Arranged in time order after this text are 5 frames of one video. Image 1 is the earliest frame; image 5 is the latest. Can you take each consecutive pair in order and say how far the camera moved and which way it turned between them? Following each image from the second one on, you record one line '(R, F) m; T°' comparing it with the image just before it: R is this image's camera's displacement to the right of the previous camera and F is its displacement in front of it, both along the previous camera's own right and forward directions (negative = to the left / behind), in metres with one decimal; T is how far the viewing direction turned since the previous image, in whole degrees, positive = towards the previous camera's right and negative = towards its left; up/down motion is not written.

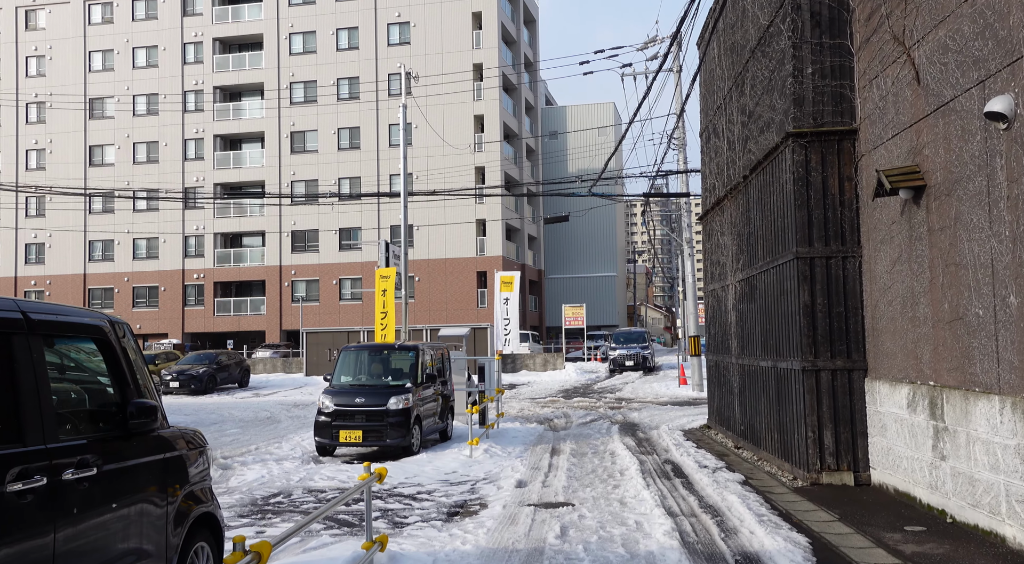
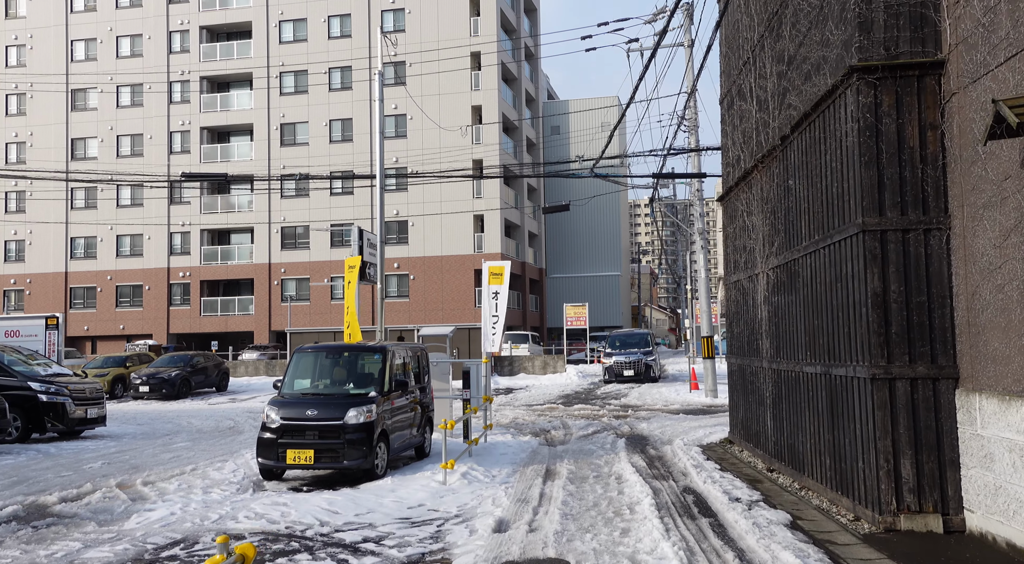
(+0.2, +2.0) m; 0°
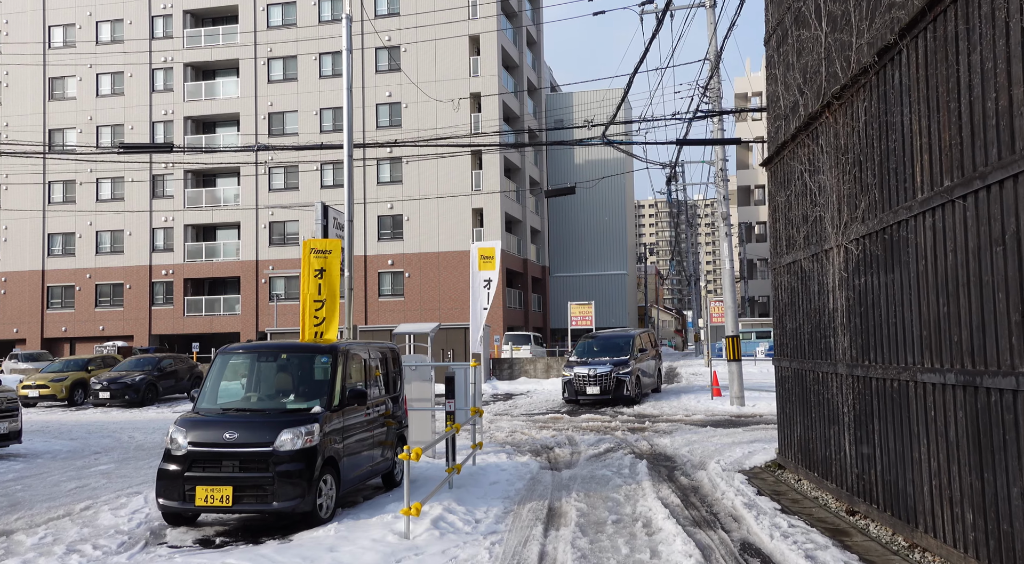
(+0.1, +2.4) m; 0°
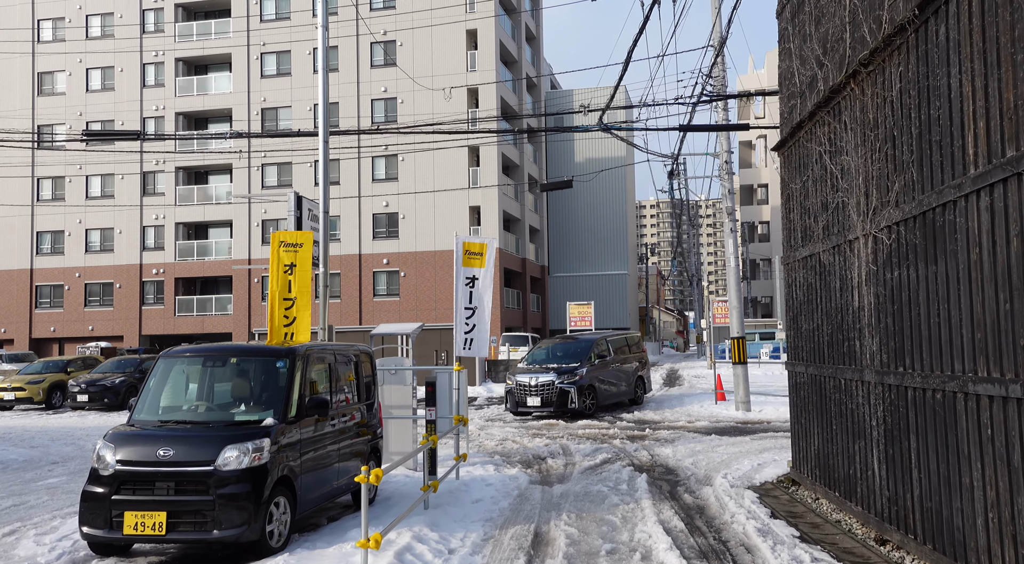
(+0.2, +0.9) m; 0°
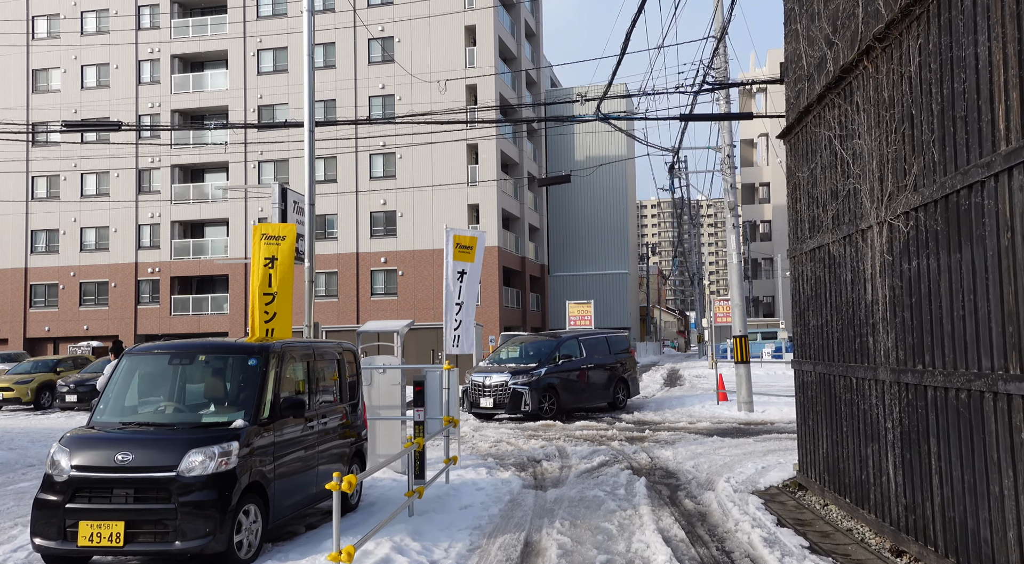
(+0.1, +0.4) m; 0°
